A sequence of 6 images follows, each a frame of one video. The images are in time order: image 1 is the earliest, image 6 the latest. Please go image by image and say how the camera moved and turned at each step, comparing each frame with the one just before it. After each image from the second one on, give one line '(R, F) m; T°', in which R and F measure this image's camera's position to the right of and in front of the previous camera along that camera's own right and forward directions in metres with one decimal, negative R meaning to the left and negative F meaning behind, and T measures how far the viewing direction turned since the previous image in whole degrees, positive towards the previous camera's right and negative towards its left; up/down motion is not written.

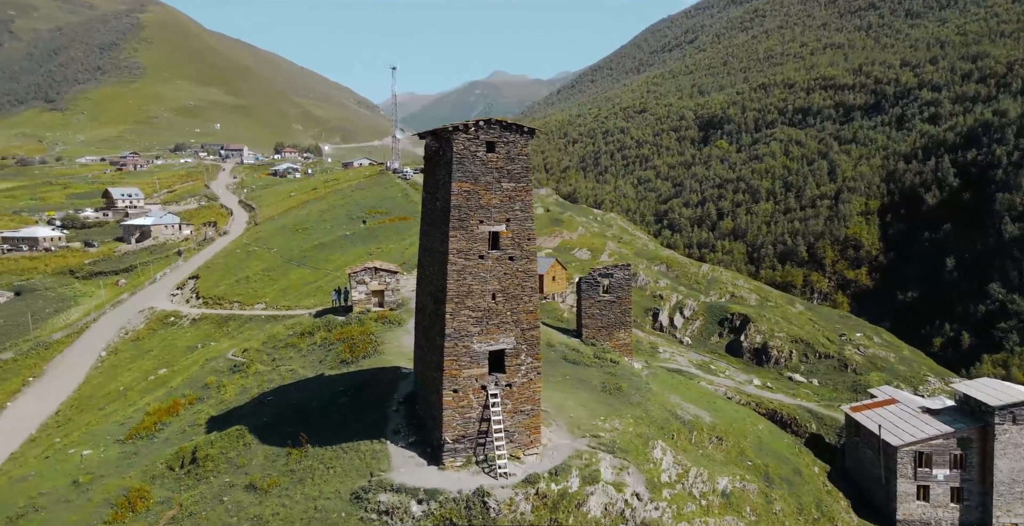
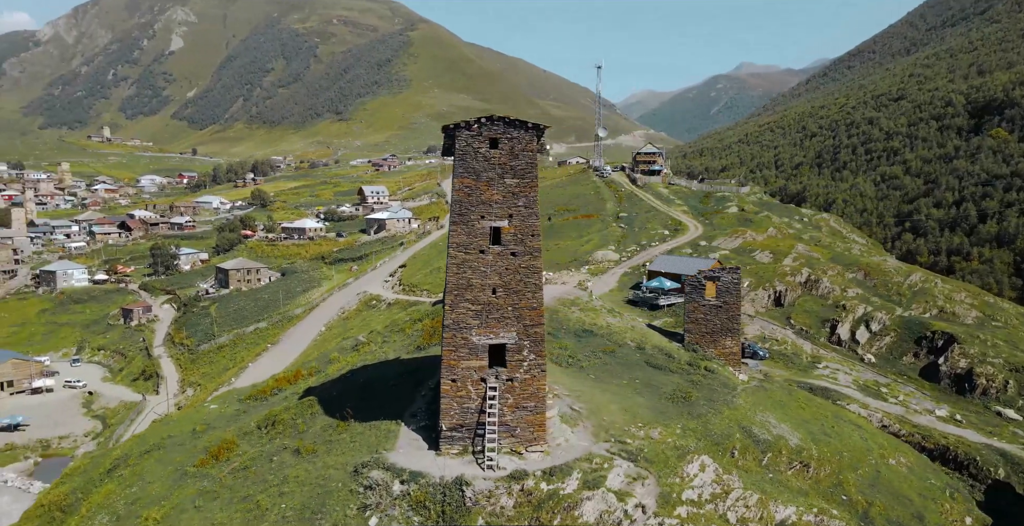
(+4.7, +0.7) m; -17°
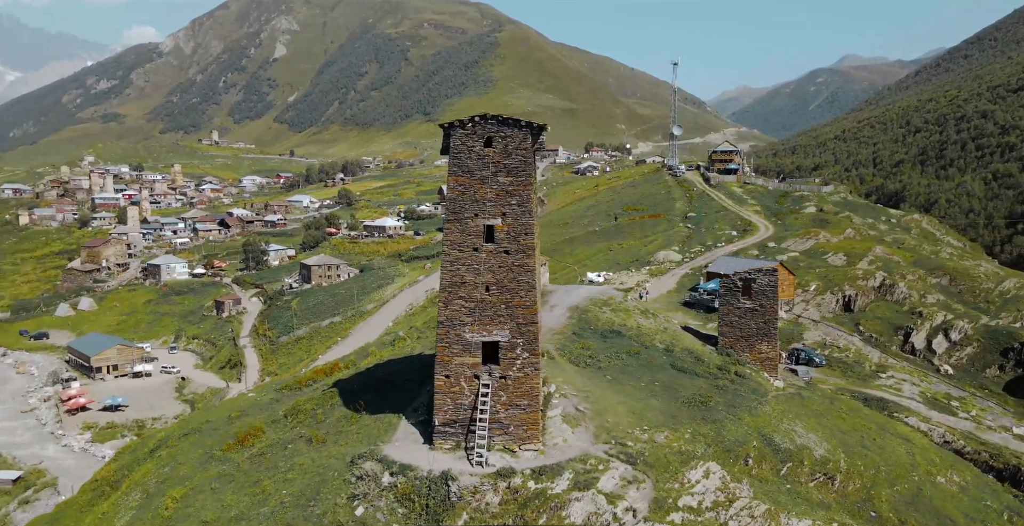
(+1.9, +0.1) m; -6°
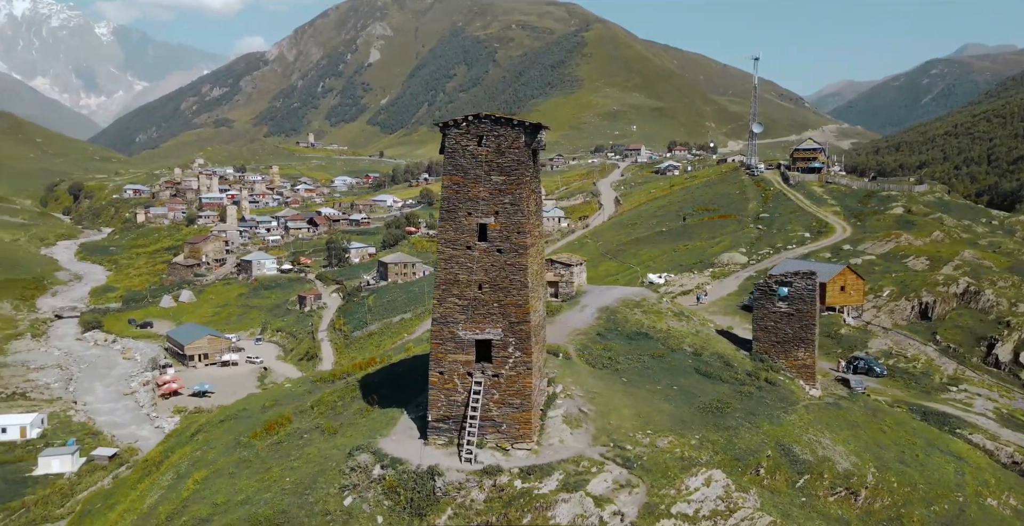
(+2.0, +0.1) m; -6°
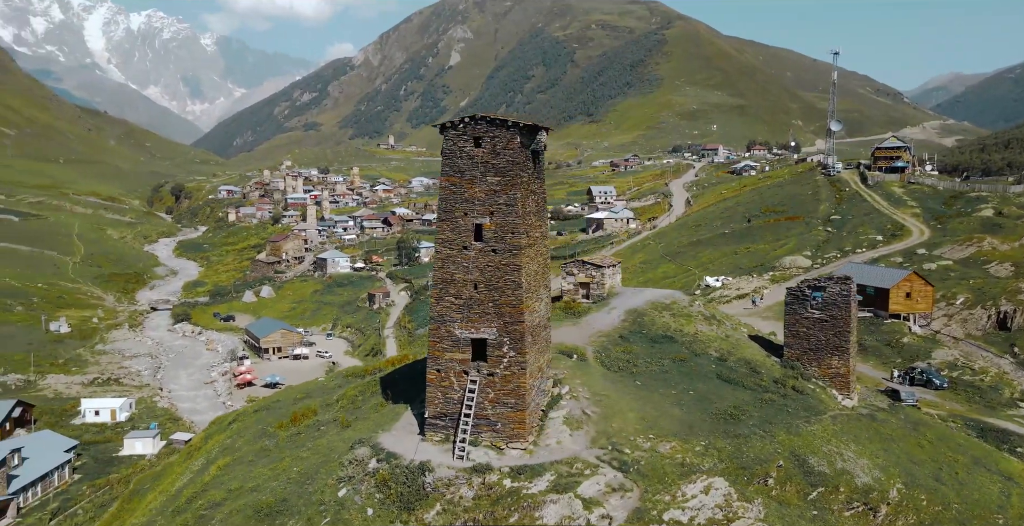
(+1.8, -0.1) m; -6°
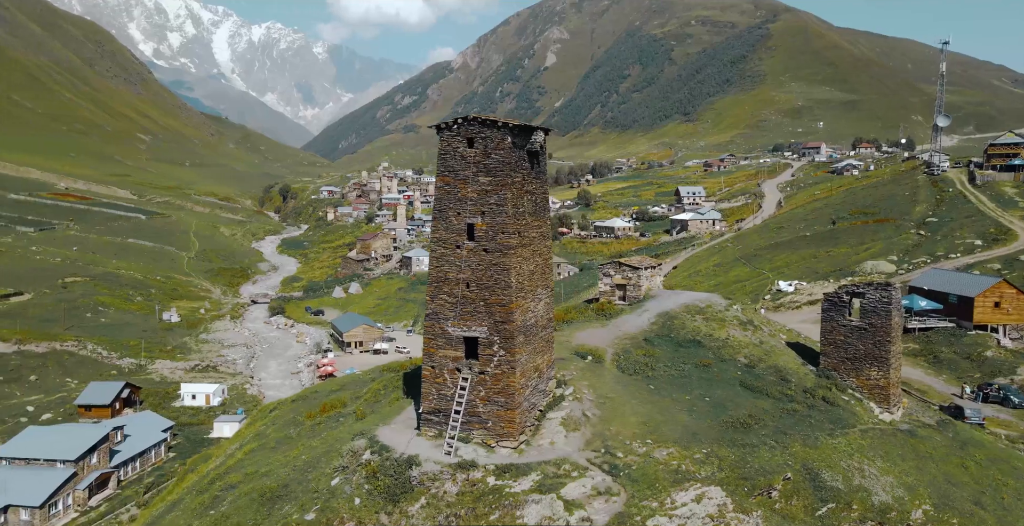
(+2.2, 0.0) m; -7°
